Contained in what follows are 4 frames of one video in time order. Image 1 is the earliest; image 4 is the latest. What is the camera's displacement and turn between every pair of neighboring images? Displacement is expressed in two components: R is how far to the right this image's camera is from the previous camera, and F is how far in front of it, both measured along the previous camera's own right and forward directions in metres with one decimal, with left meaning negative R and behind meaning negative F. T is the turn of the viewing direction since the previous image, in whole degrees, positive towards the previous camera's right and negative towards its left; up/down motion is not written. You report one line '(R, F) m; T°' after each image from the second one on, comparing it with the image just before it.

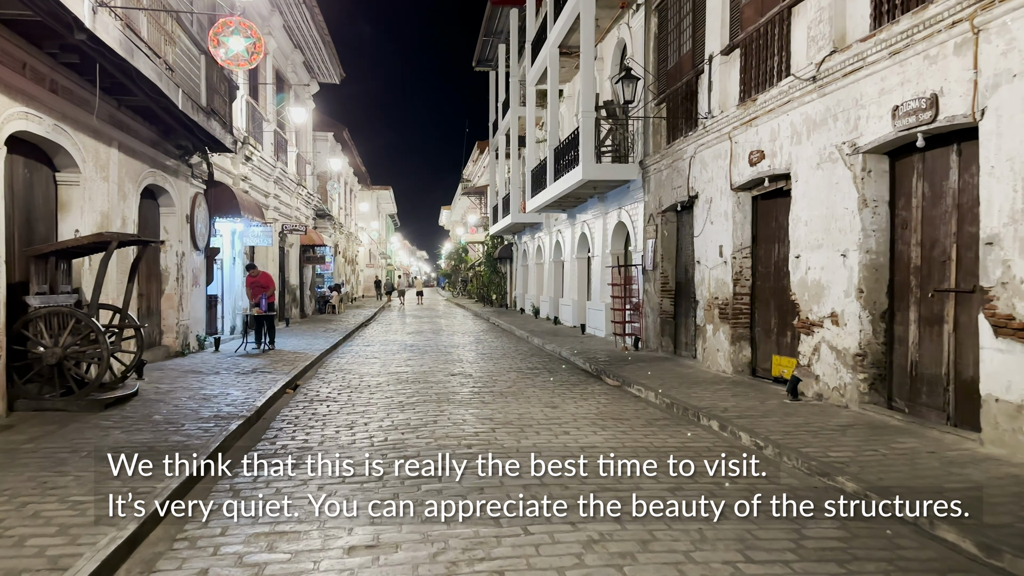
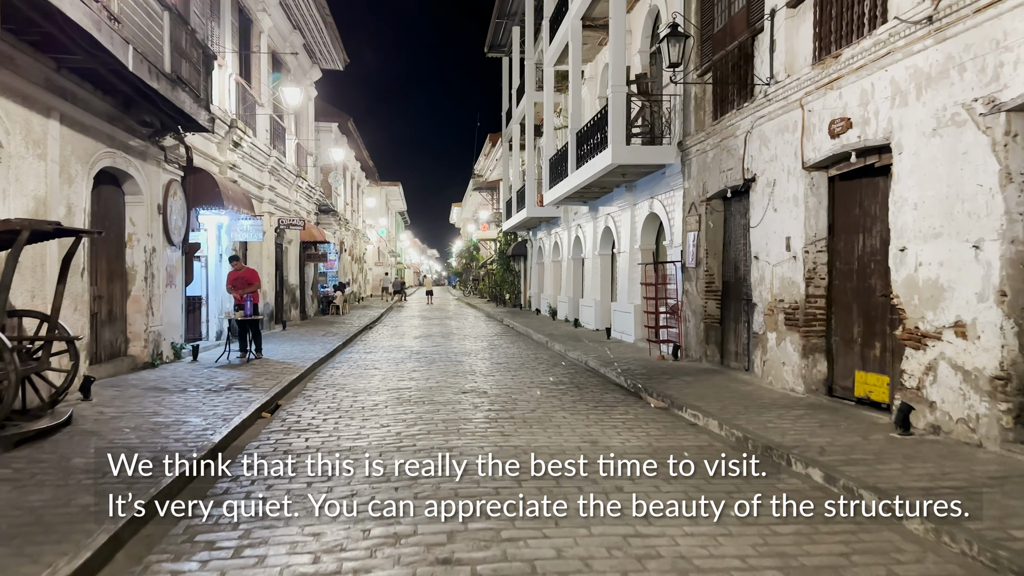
(-0.1, +1.7) m; -1°
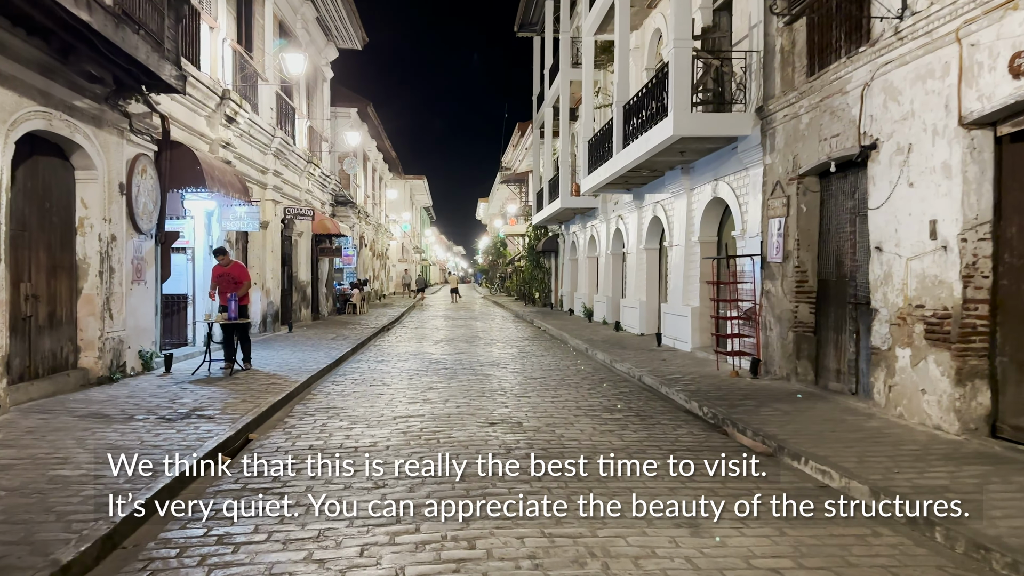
(-0.2, +2.1) m; -2°
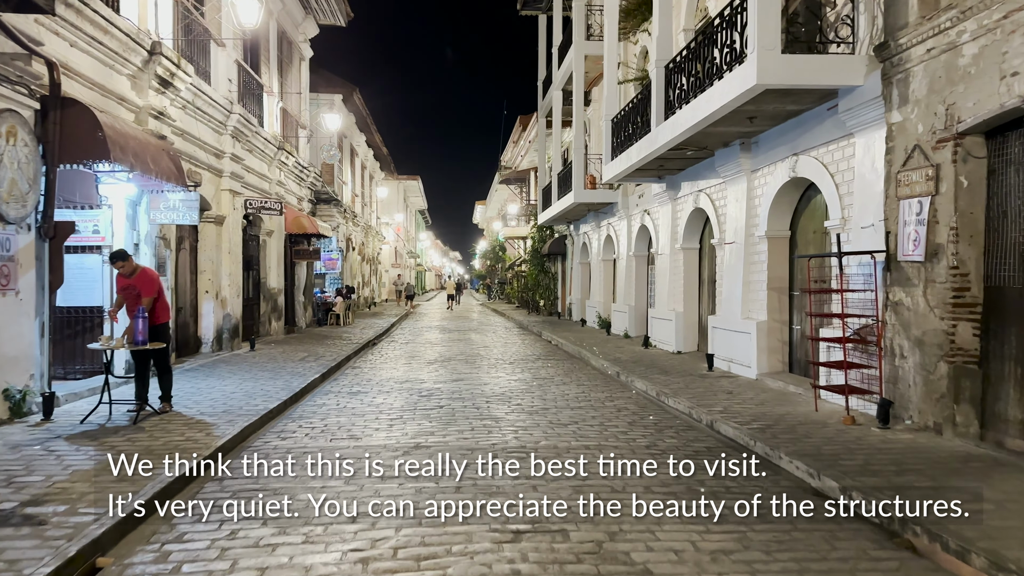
(-0.2, +2.7) m; 0°
